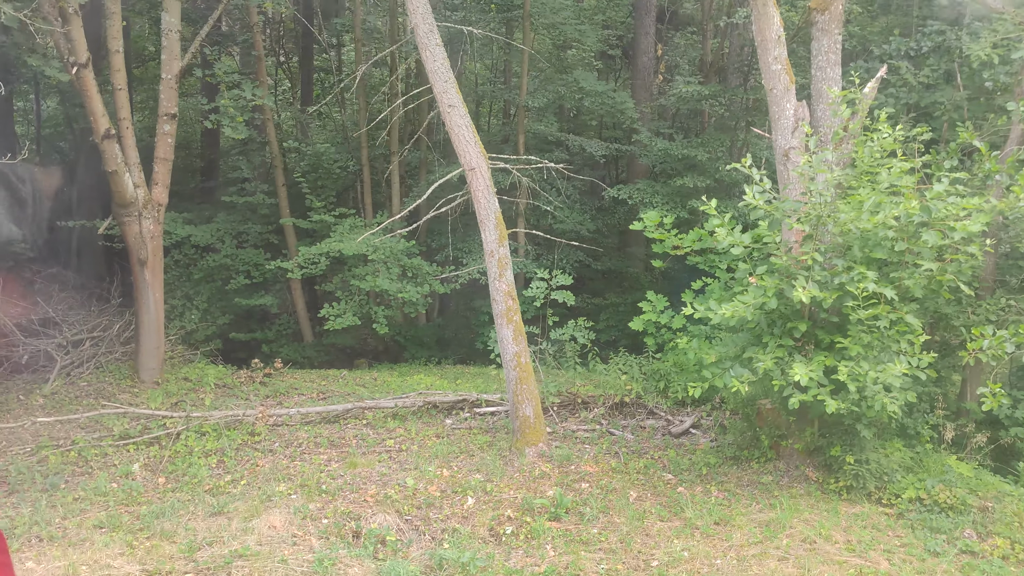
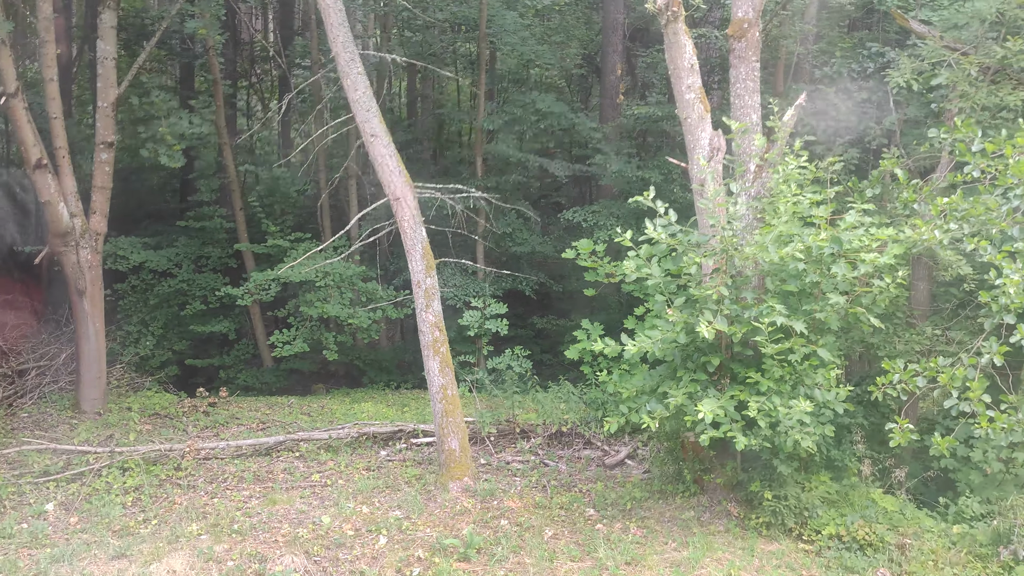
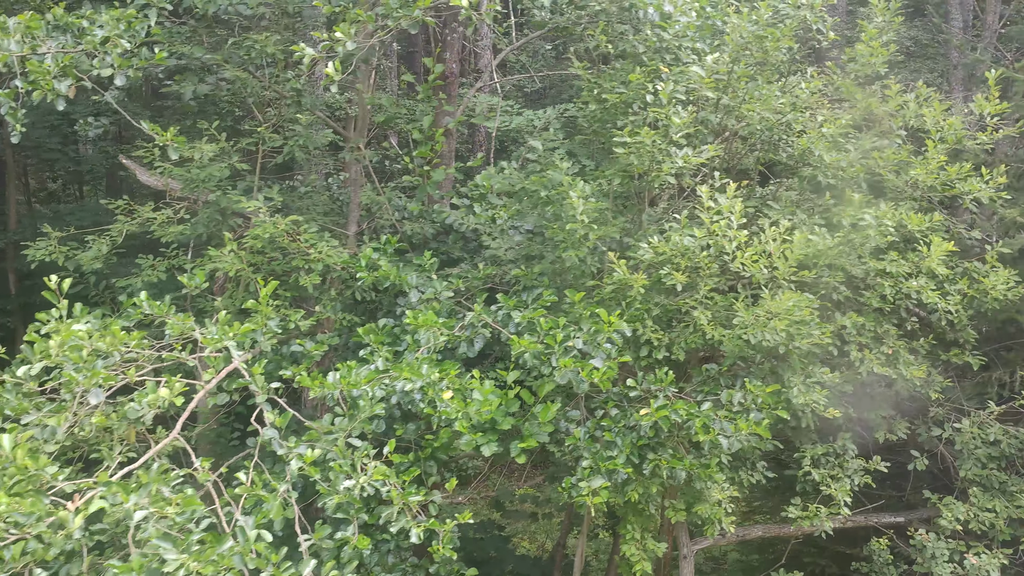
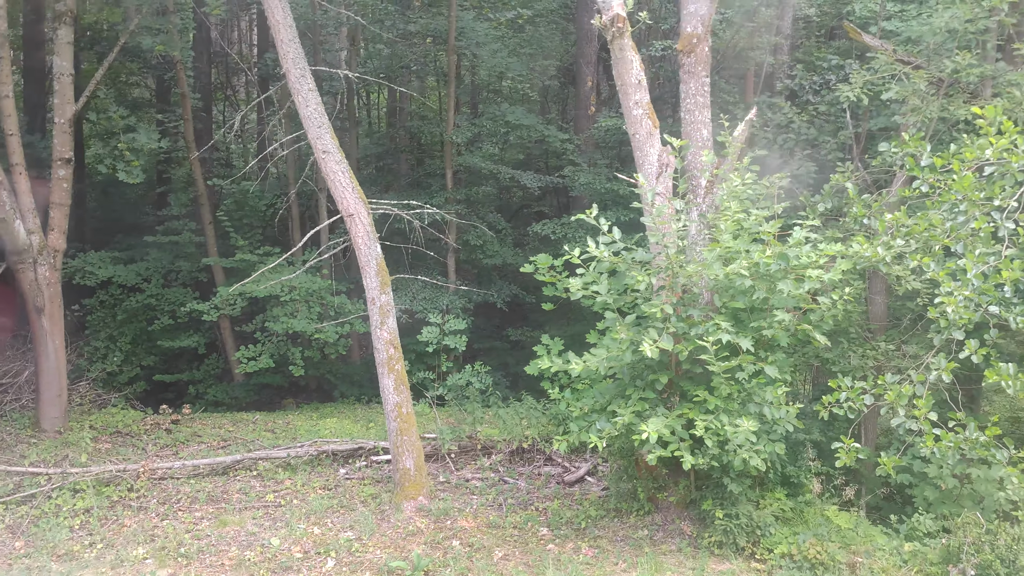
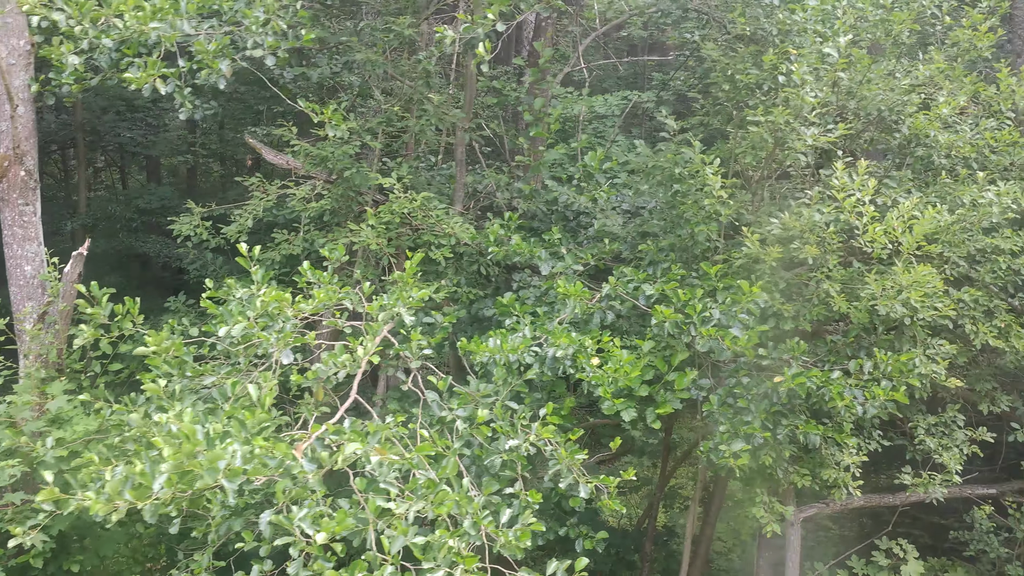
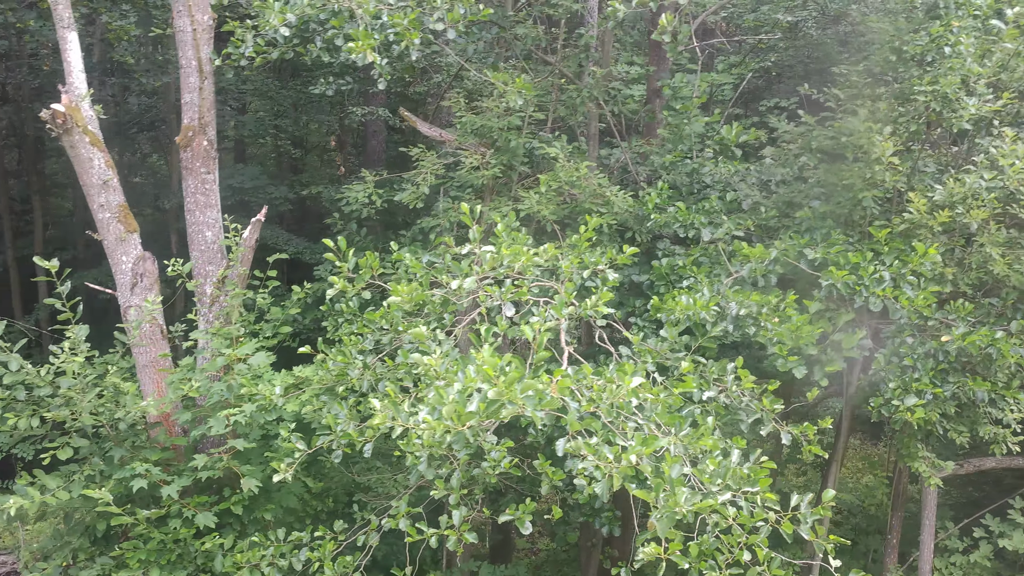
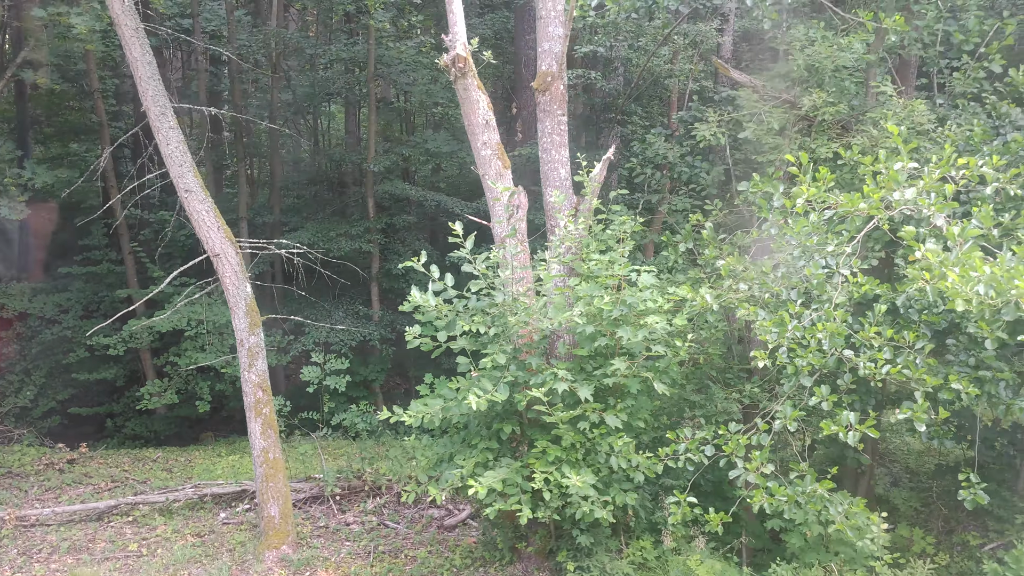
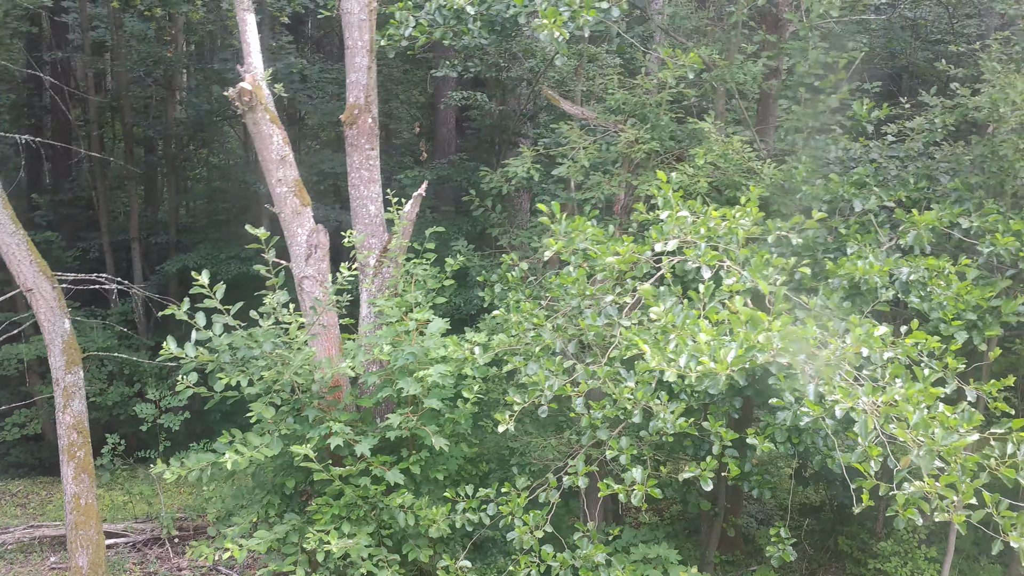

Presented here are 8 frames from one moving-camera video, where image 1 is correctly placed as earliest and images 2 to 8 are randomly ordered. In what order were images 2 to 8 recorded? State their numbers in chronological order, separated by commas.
2, 4, 7, 8, 6, 5, 3
